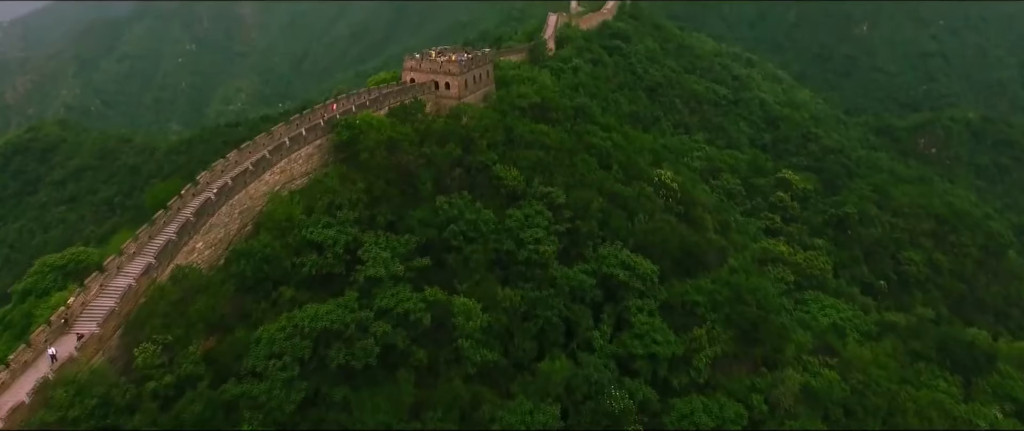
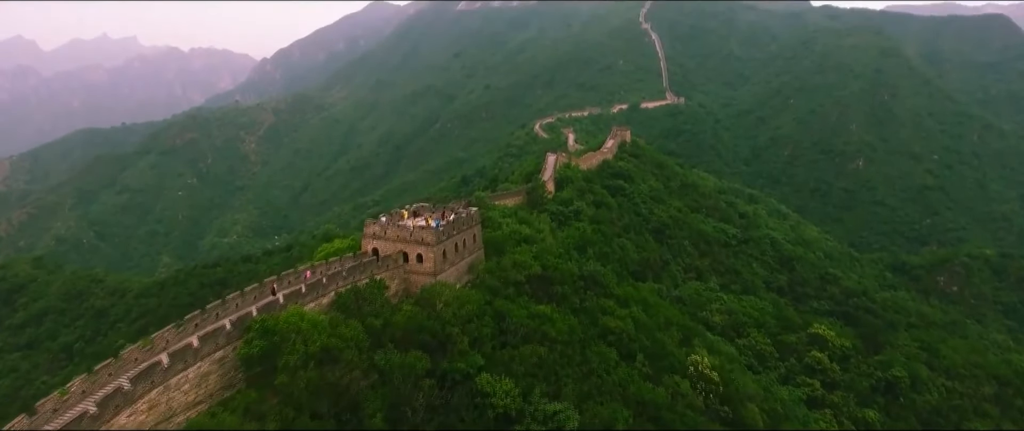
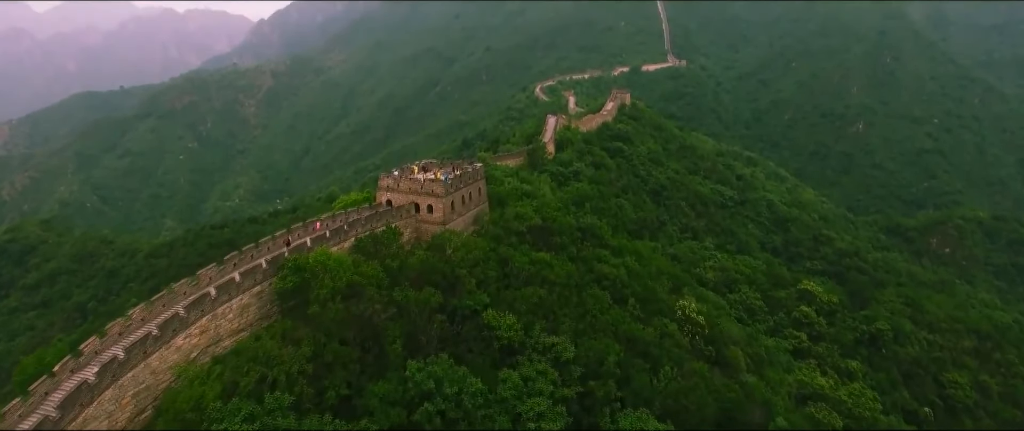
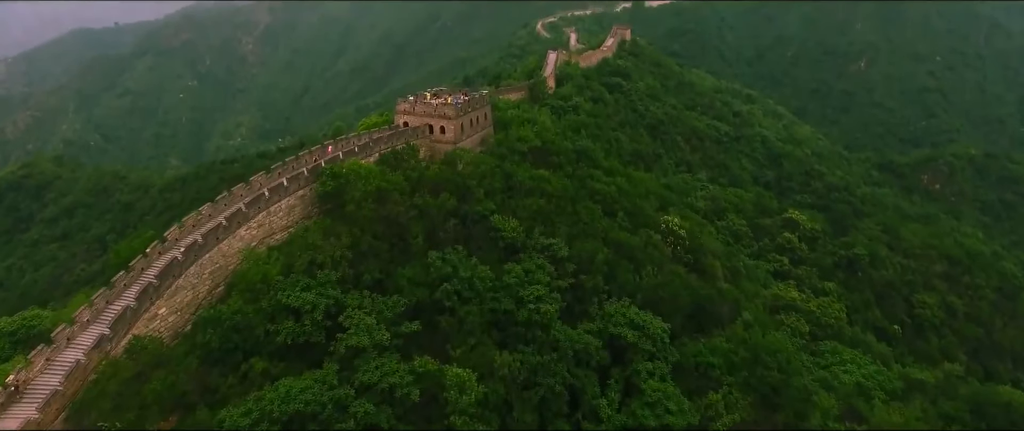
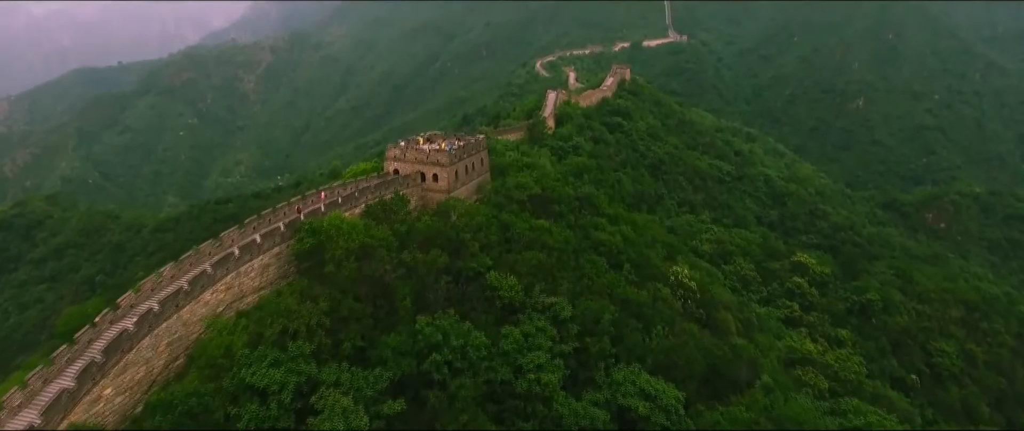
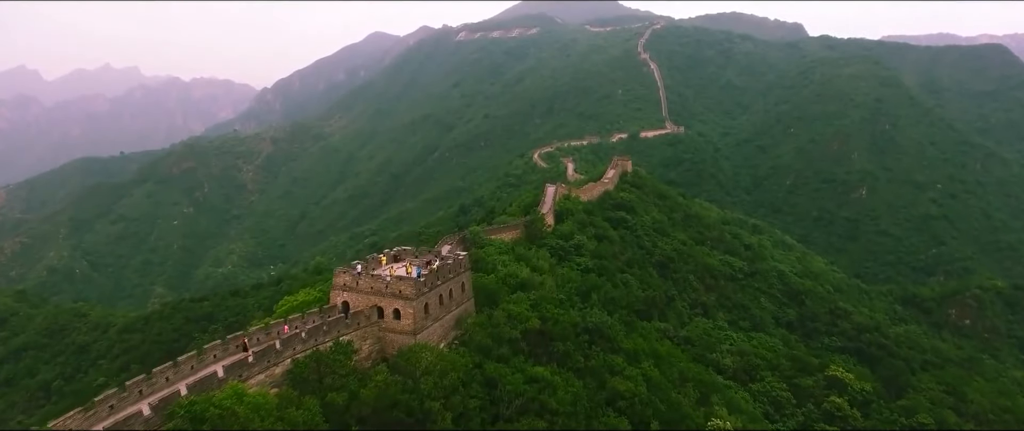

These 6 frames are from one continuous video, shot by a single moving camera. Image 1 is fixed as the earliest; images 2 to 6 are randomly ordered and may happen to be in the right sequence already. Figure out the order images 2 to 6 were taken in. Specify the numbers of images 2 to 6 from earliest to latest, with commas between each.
4, 5, 3, 2, 6
